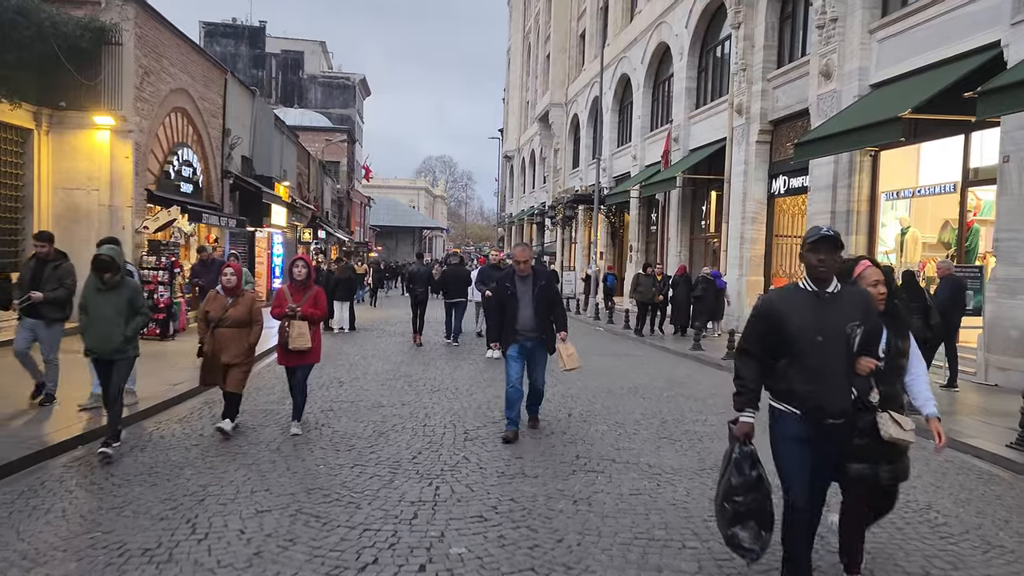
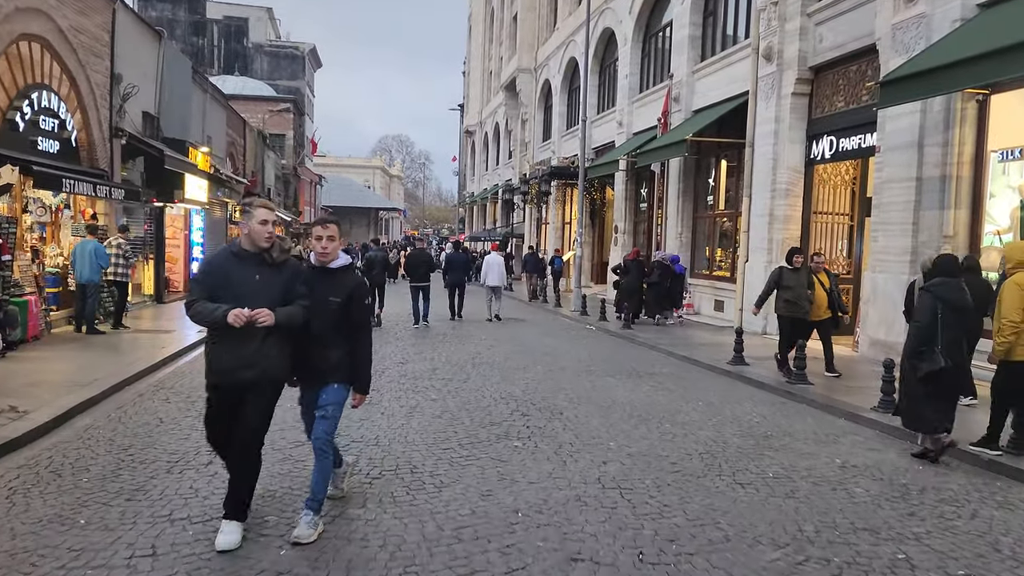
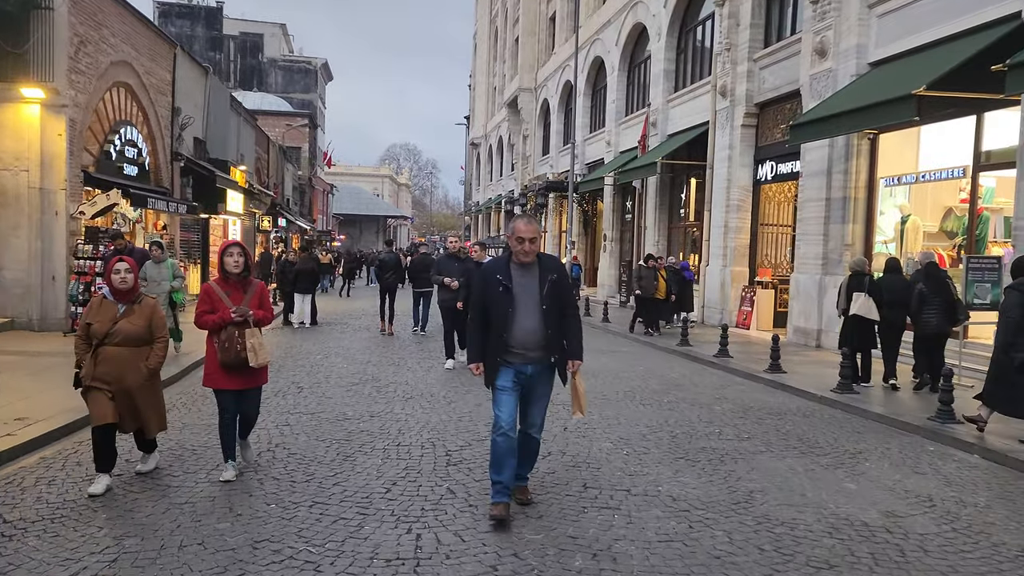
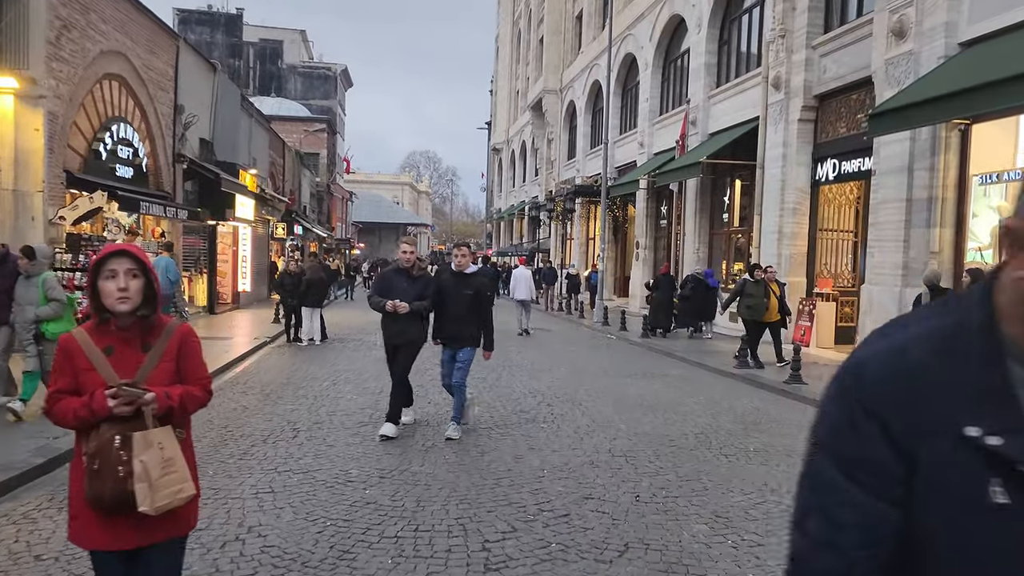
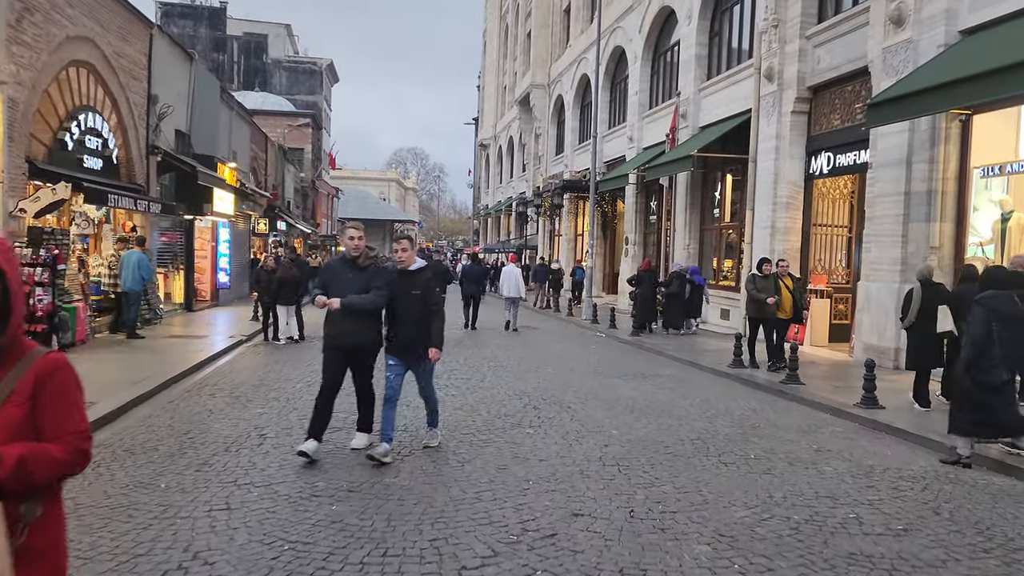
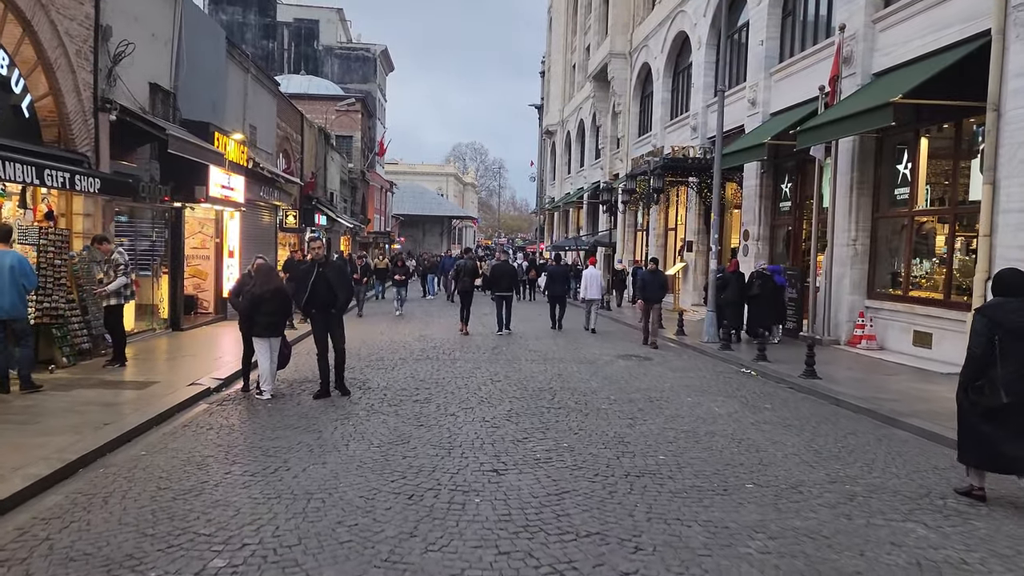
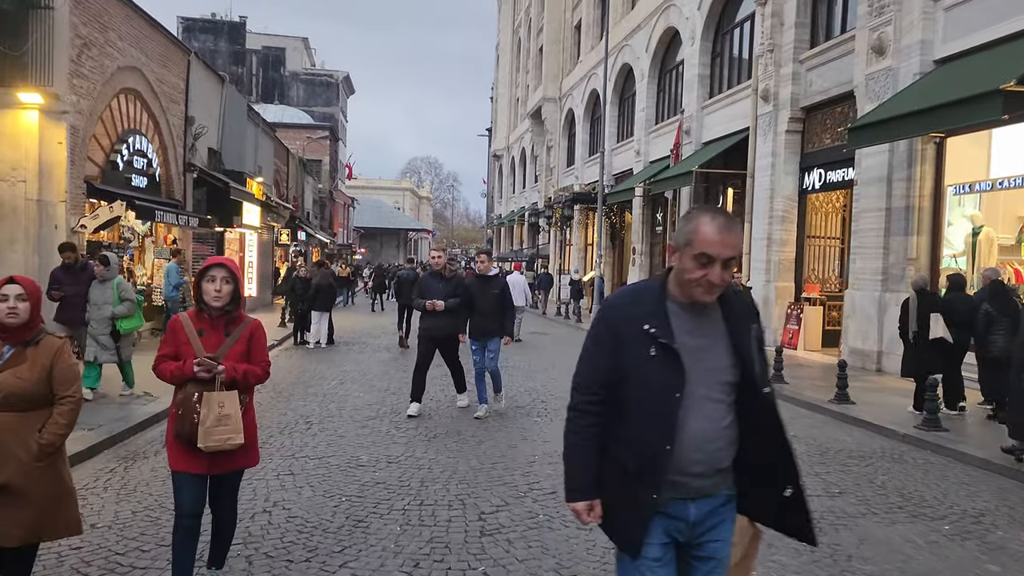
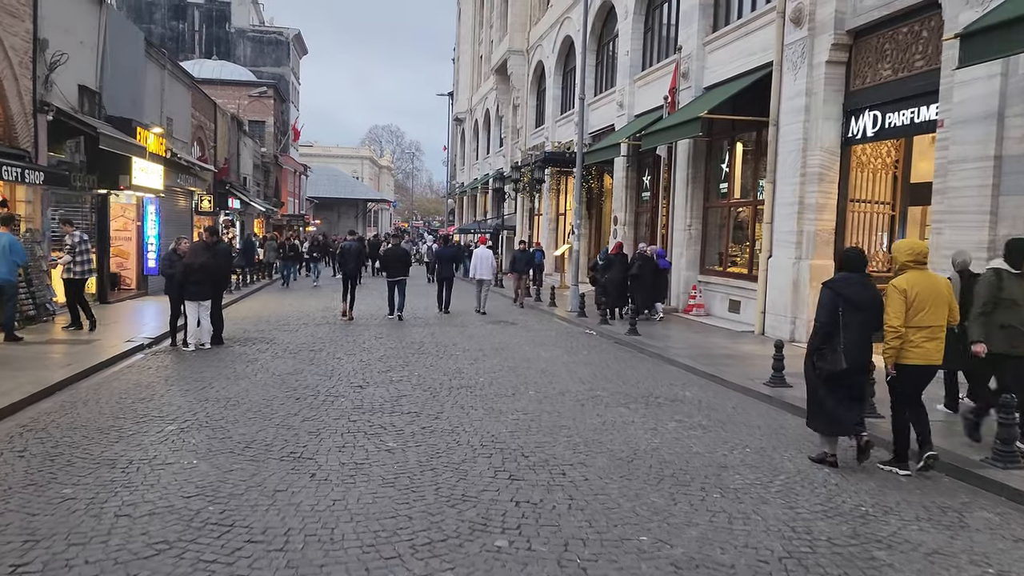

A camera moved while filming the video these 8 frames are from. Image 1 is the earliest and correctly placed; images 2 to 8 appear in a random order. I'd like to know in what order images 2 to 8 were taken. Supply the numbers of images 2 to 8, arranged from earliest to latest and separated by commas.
3, 7, 4, 5, 2, 8, 6
